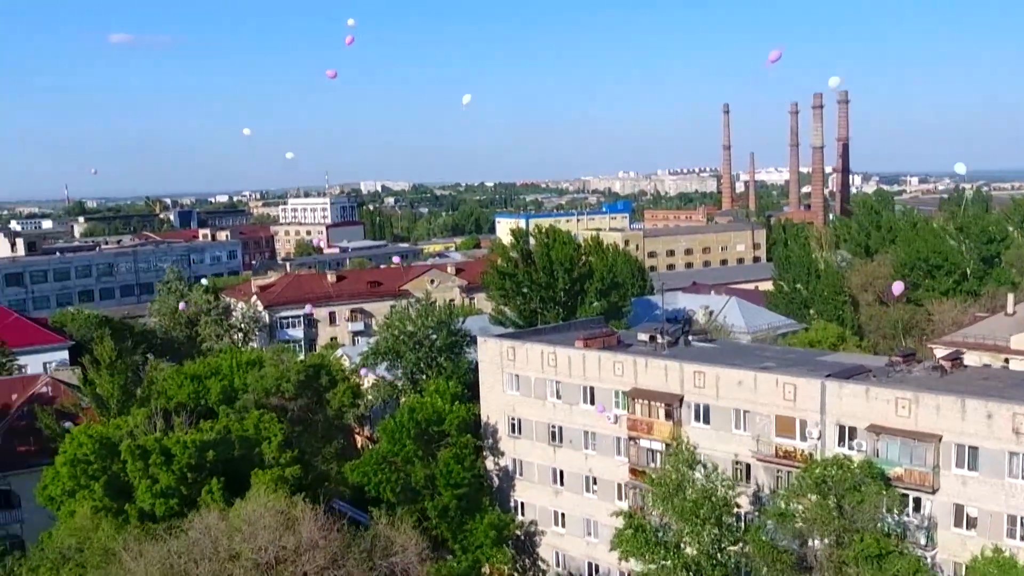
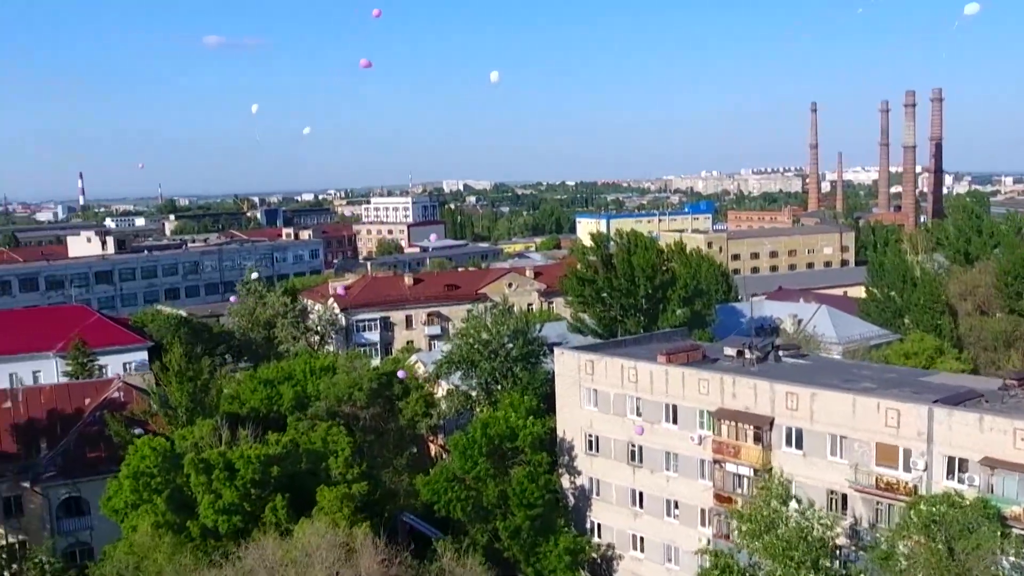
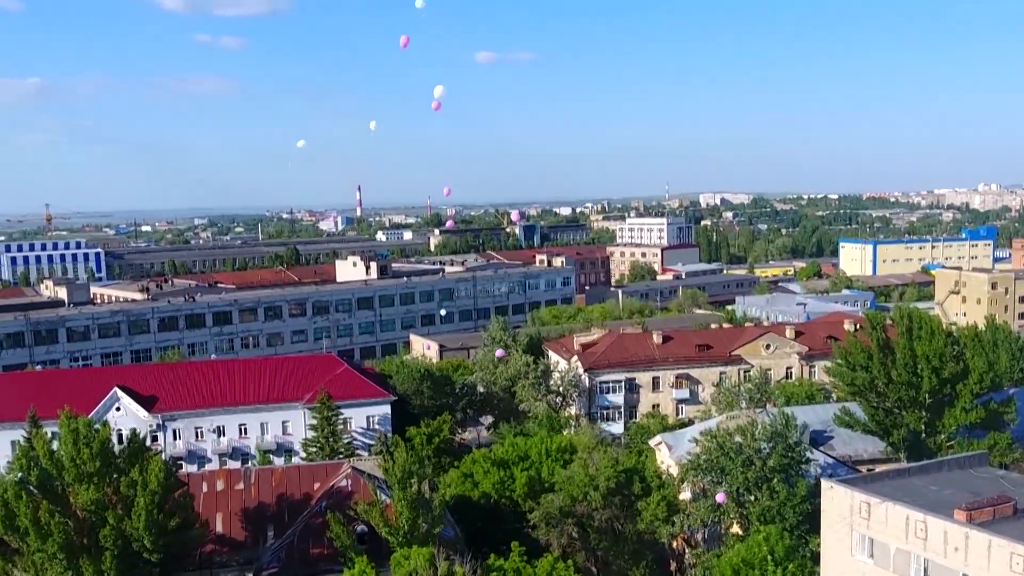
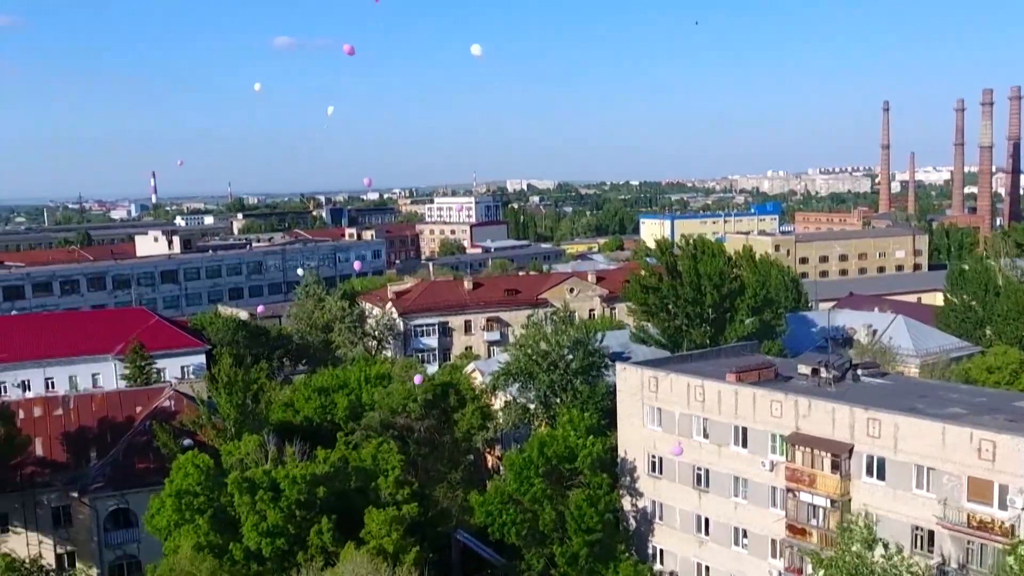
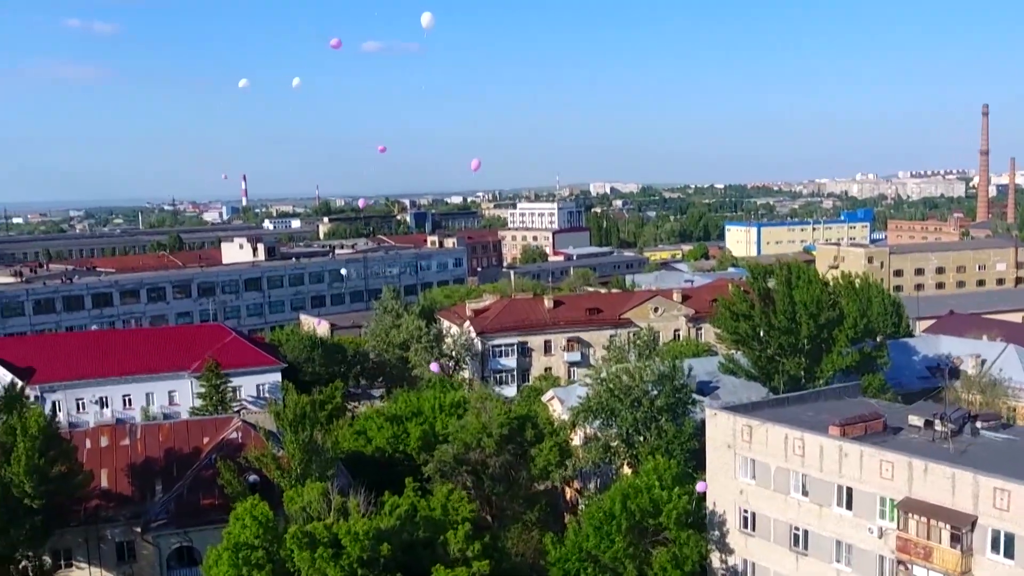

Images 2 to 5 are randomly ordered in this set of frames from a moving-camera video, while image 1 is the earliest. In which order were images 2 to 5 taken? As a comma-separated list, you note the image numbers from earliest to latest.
2, 4, 5, 3
